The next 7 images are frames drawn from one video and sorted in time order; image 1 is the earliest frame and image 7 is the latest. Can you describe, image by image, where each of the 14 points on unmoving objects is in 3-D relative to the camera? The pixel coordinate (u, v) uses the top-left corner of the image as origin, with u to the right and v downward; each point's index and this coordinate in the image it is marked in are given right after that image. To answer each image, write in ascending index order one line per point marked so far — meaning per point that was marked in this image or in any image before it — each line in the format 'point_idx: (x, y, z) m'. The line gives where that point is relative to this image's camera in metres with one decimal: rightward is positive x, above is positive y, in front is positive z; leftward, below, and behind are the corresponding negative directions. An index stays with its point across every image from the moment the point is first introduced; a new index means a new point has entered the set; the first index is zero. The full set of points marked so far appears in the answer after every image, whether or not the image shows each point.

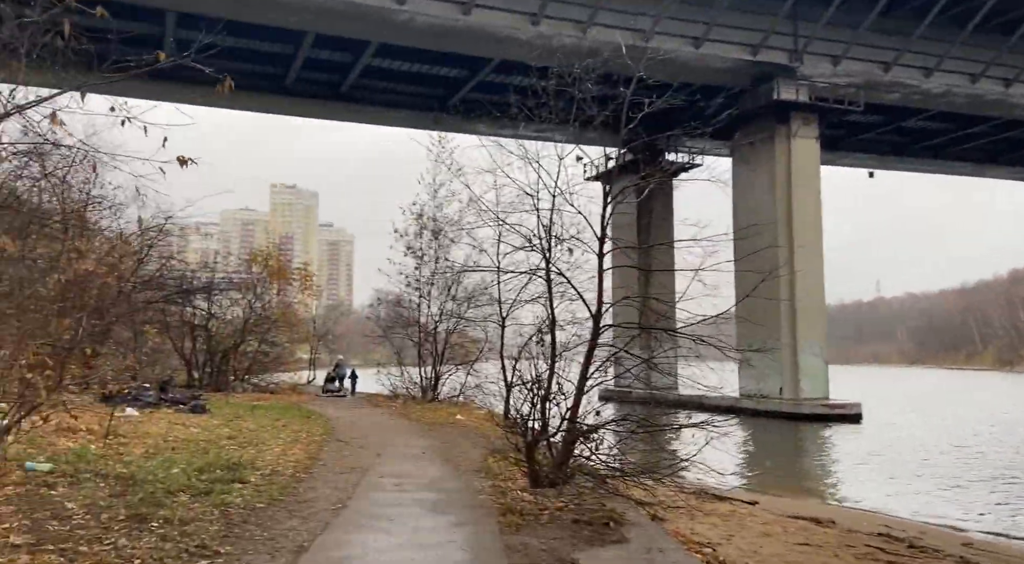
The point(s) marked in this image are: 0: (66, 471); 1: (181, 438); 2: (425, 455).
0: (-4.3, -1.8, +7.8) m
1: (-4.3, -2.1, +10.7) m
2: (-1.2, -2.3, +11.0) m
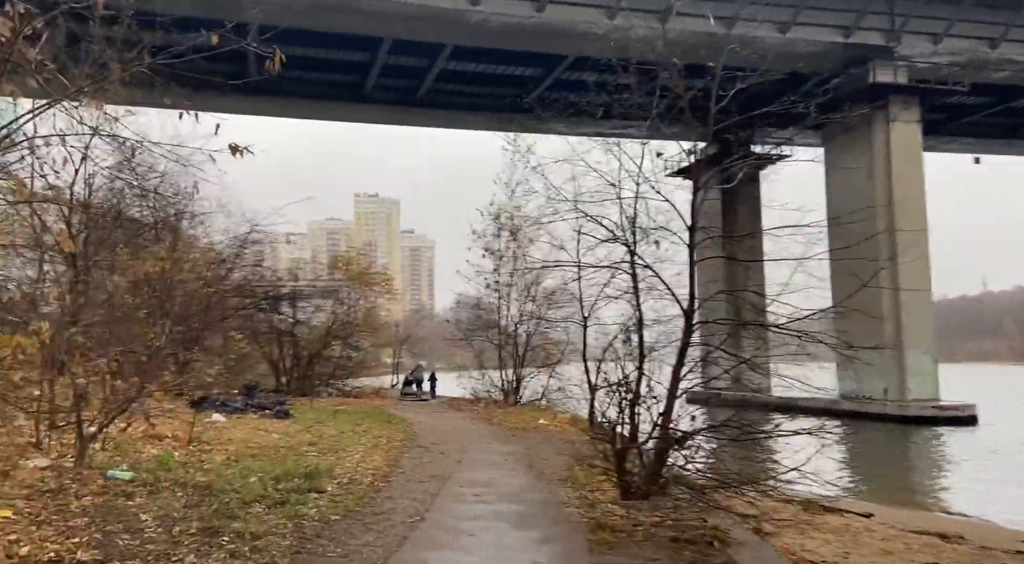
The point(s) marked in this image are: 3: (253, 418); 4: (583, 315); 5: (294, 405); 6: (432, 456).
0: (-3.5, -1.9, +7.7) m
1: (-3.3, -2.1, +10.6) m
2: (-0.1, -2.3, +10.5) m
3: (-4.7, -2.4, +14.6) m
4: (+1.4, -0.7, +16.0) m
5: (-5.0, -2.8, +18.5) m
6: (-1.1, -2.4, +11.1) m
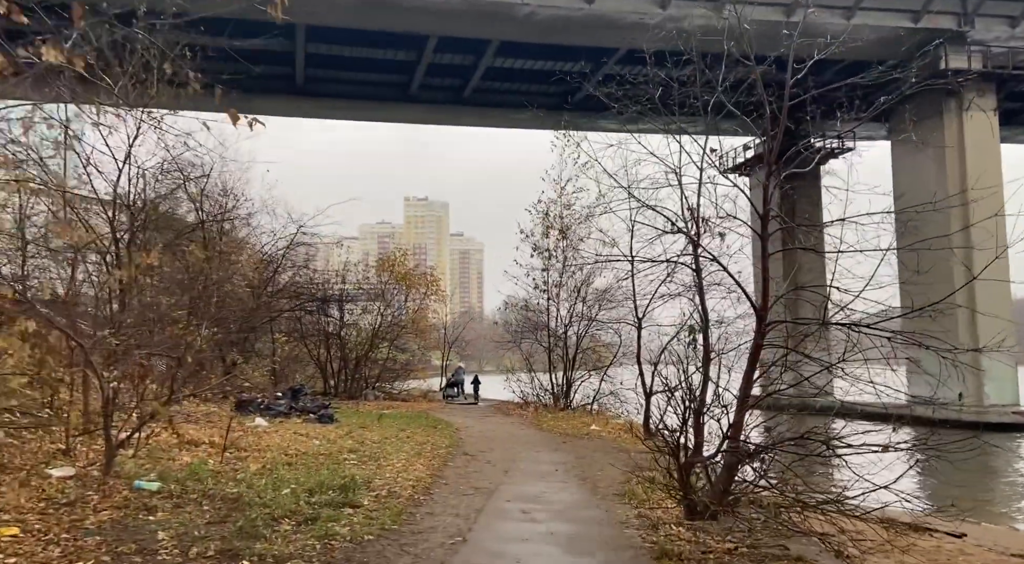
0: (-3.0, -1.9, +7.2) m
1: (-2.6, -2.1, +10.1) m
2: (+0.6, -2.3, +9.8) m
3: (-3.8, -2.5, +14.2) m
4: (+2.3, -0.6, +15.2) m
5: (-3.9, -2.8, +18.1) m
6: (-0.5, -2.4, +10.4) m
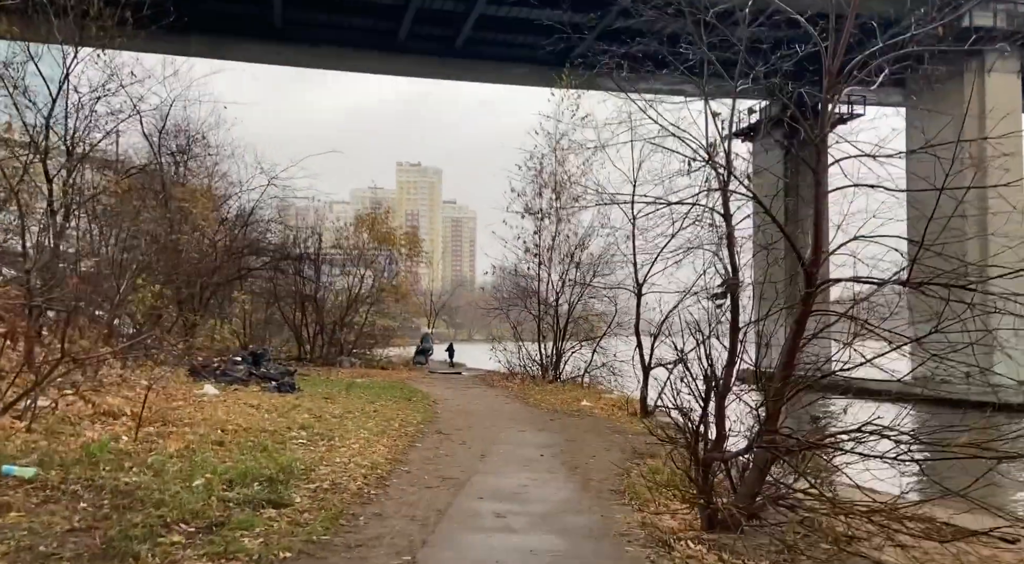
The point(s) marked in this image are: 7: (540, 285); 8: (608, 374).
0: (-3.2, -1.4, +5.7) m
1: (-2.9, -1.5, +8.5) m
2: (+0.3, -1.8, +8.3) m
3: (-4.1, -1.7, +12.7) m
4: (+2.1, 0.0, +13.7) m
5: (-4.3, -1.9, +16.6) m
6: (-0.7, -1.8, +8.9) m
7: (+0.7, -0.1, +19.7) m
8: (+2.2, -2.2, +19.0) m
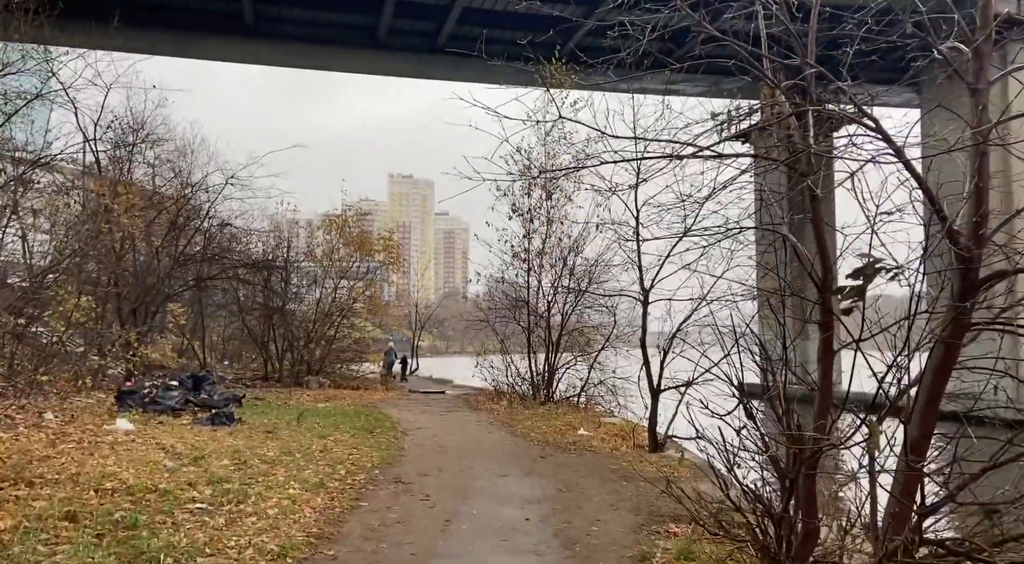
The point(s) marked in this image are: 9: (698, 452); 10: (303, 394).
0: (-3.4, -1.4, +3.5) m
1: (-3.1, -1.6, +6.3) m
2: (+0.1, -1.9, +6.1) m
3: (-4.3, -1.8, +10.4) m
4: (+1.8, -0.1, +11.5) m
5: (-4.5, -2.1, +14.3) m
6: (-0.9, -1.9, +6.7) m
7: (+0.4, -0.3, +17.5) m
8: (+2.0, -2.3, +16.8) m
9: (+1.2, -1.1, +5.4) m
10: (-4.4, -2.4, +17.6) m
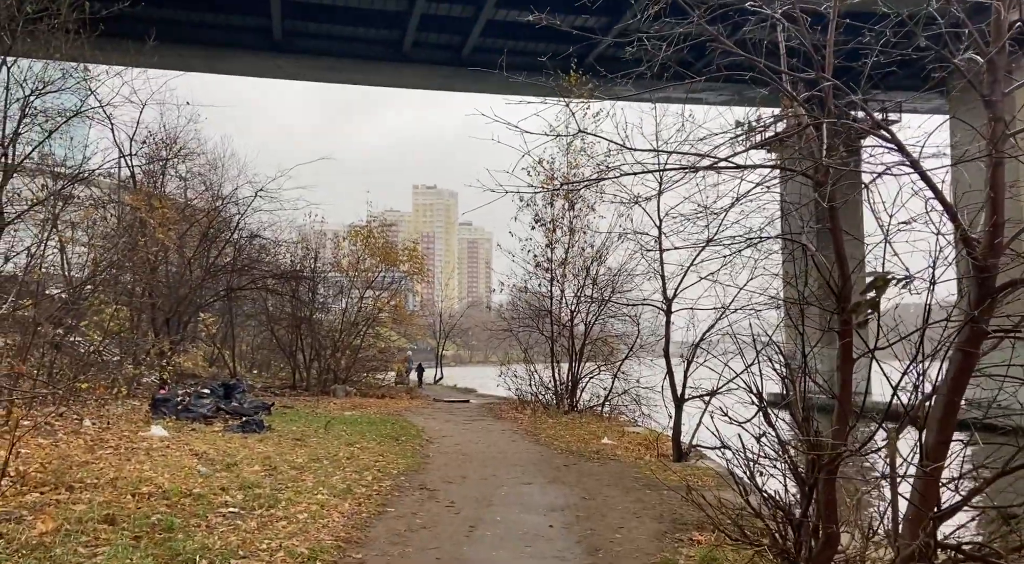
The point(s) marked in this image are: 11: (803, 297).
0: (-3.3, -1.5, +3.7) m
1: (-2.9, -1.7, +6.5) m
2: (+0.3, -1.9, +6.2) m
3: (-4.0, -2.0, +10.6) m
4: (+2.2, -0.2, +11.6) m
5: (-4.1, -2.3, +14.6) m
6: (-0.7, -2.0, +6.8) m
7: (+0.9, -0.5, +17.6) m
8: (+2.4, -2.5, +16.8) m
9: (+1.4, -1.2, +5.4) m
10: (-3.9, -2.6, +17.9) m
11: (+1.7, -0.1, +4.9) m
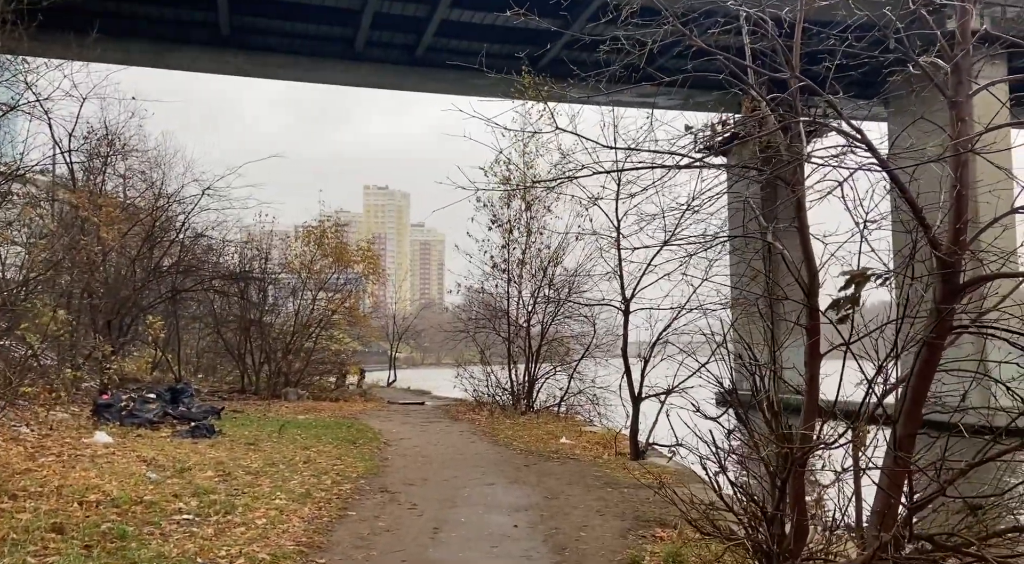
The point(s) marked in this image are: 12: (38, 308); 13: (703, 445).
0: (-3.4, -1.4, +3.4) m
1: (-3.1, -1.7, +6.3) m
2: (+0.1, -1.9, +6.2) m
3: (-4.5, -2.0, +10.3) m
4: (+1.6, -0.2, +11.6) m
5: (-4.8, -2.3, +14.2) m
6: (-1.0, -1.9, +6.7) m
7: (-0.1, -0.5, +17.6) m
8: (+1.6, -2.5, +16.9) m
9: (+1.2, -1.2, +5.4) m
10: (-4.9, -2.6, +17.5) m
11: (+1.5, -0.1, +4.9) m
12: (-6.4, -0.4, +11.1) m
13: (+1.2, -1.1, +5.2) m
